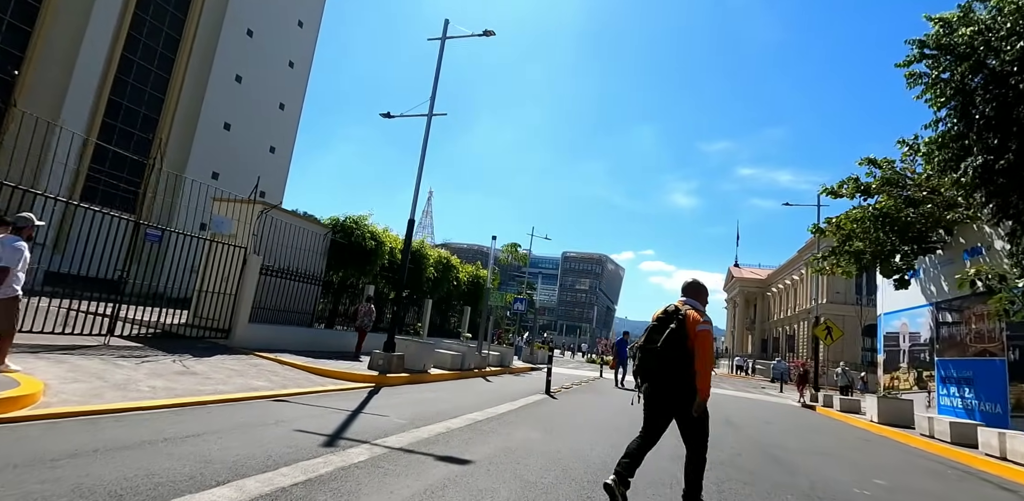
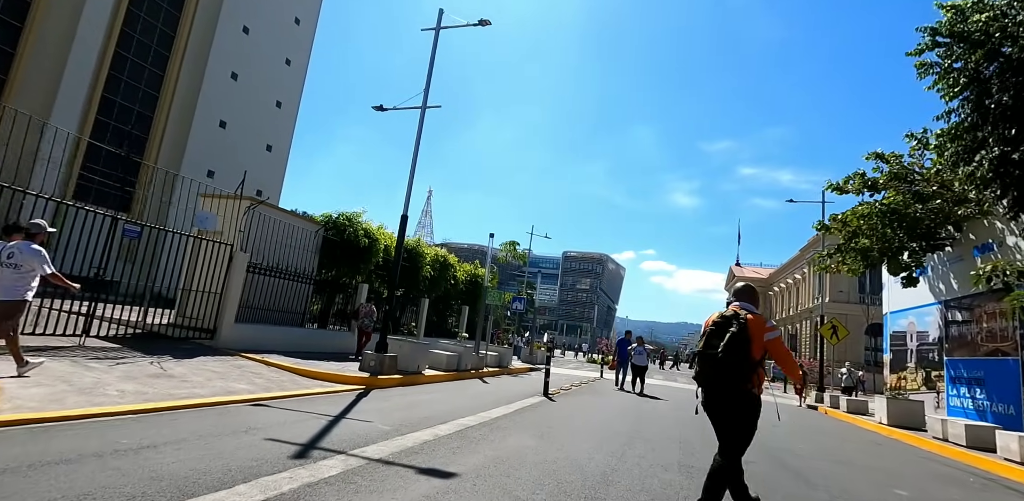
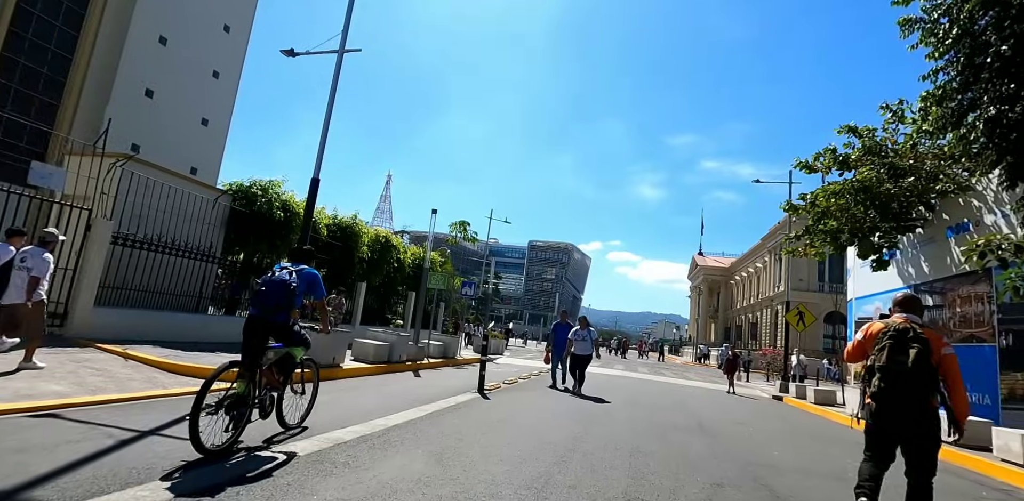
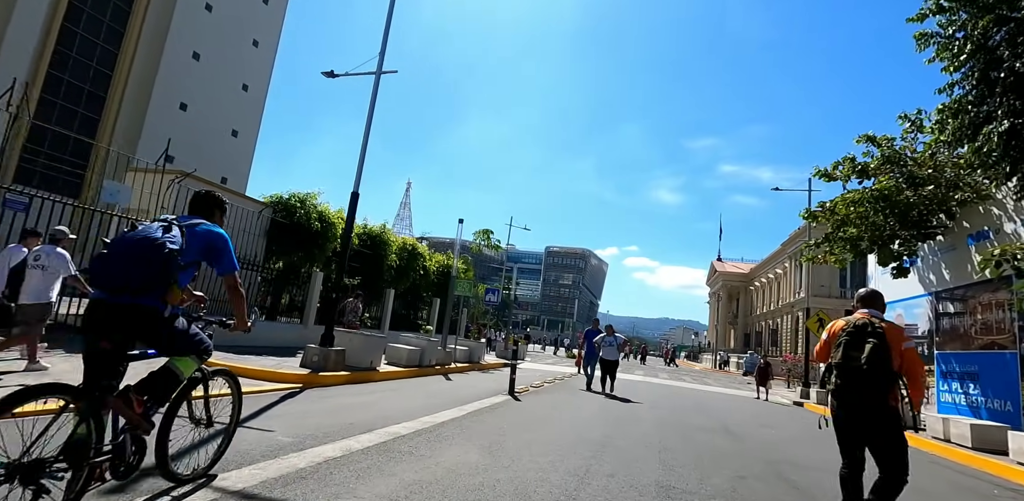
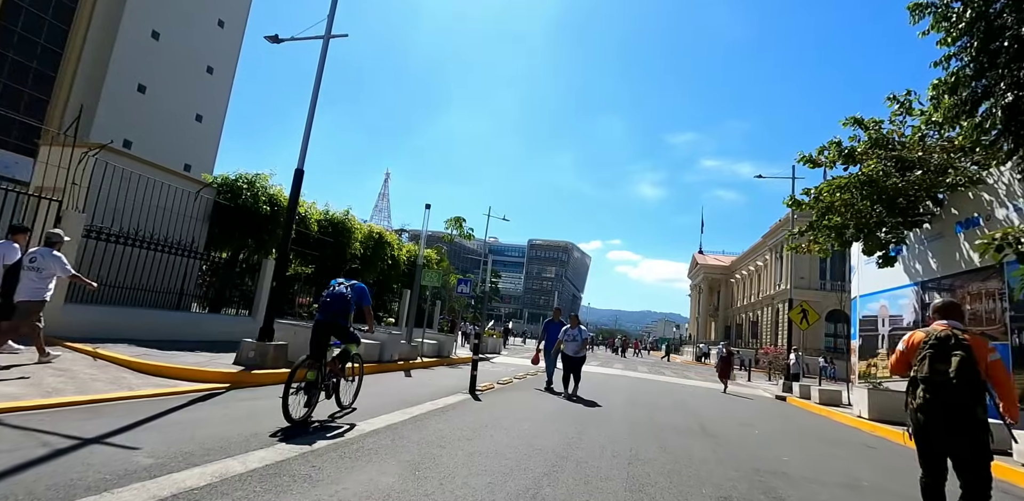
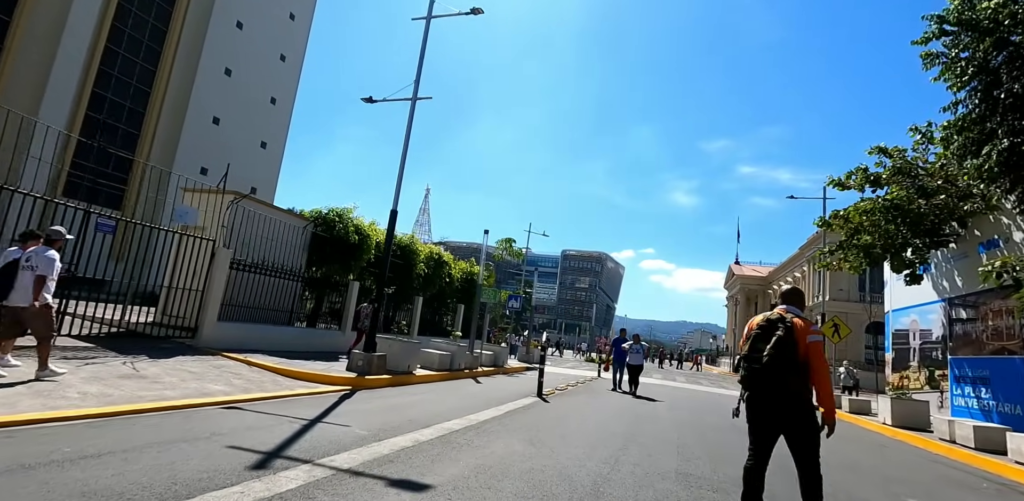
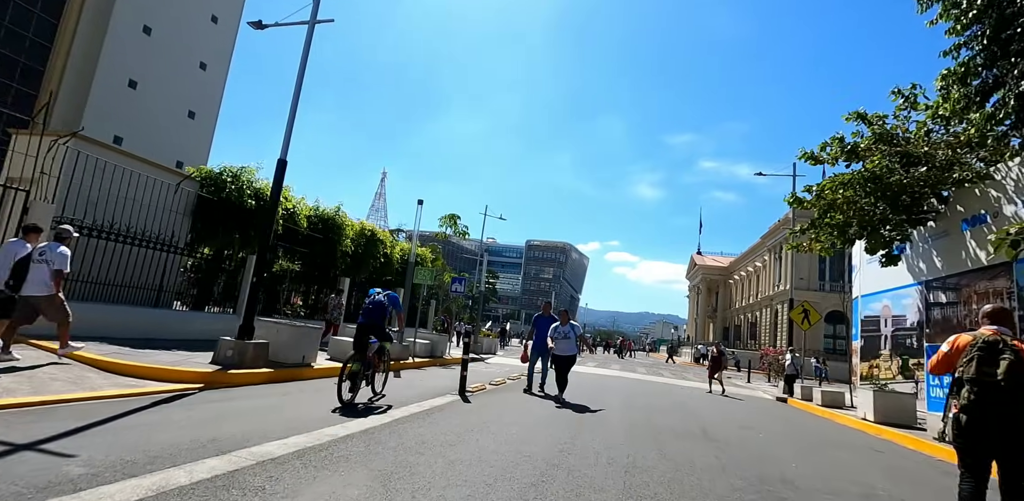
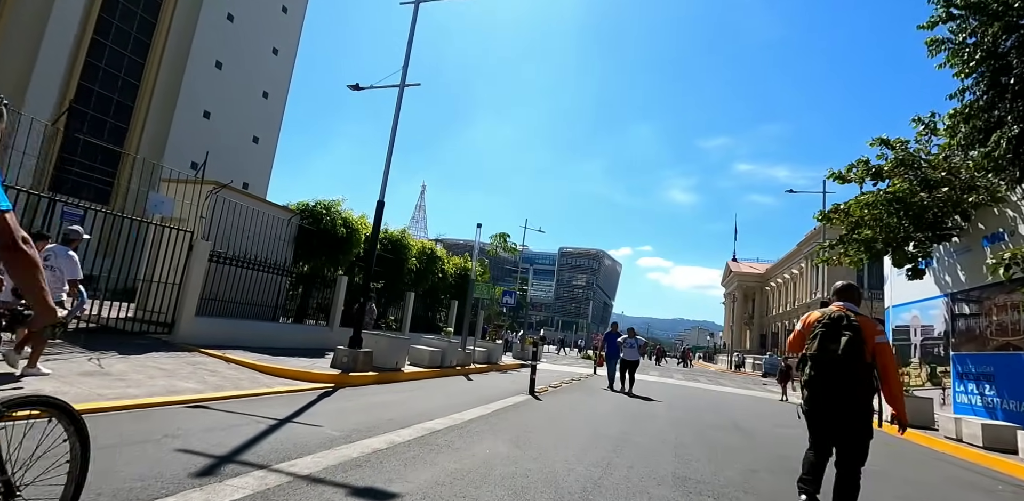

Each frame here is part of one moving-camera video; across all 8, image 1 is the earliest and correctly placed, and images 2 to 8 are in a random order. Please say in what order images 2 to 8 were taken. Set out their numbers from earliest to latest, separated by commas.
2, 6, 8, 4, 3, 5, 7
